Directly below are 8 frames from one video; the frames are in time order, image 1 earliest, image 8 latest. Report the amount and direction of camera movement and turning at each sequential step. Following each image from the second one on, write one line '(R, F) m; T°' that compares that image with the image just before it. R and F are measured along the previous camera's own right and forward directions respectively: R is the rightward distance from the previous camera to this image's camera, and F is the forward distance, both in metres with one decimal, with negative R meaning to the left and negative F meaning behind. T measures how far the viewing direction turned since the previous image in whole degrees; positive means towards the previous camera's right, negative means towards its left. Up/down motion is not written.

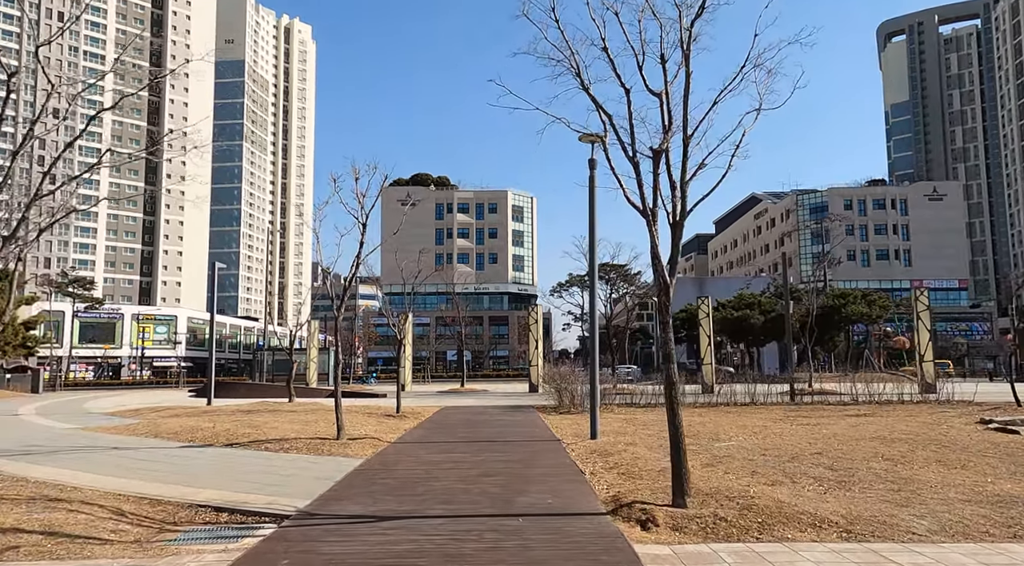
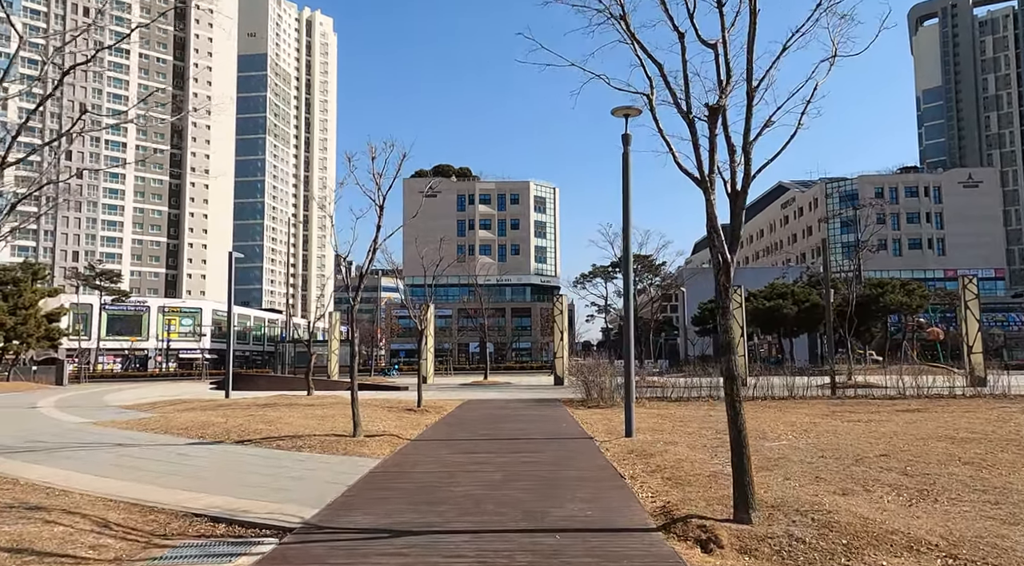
(-0.1, +0.8) m; -2°
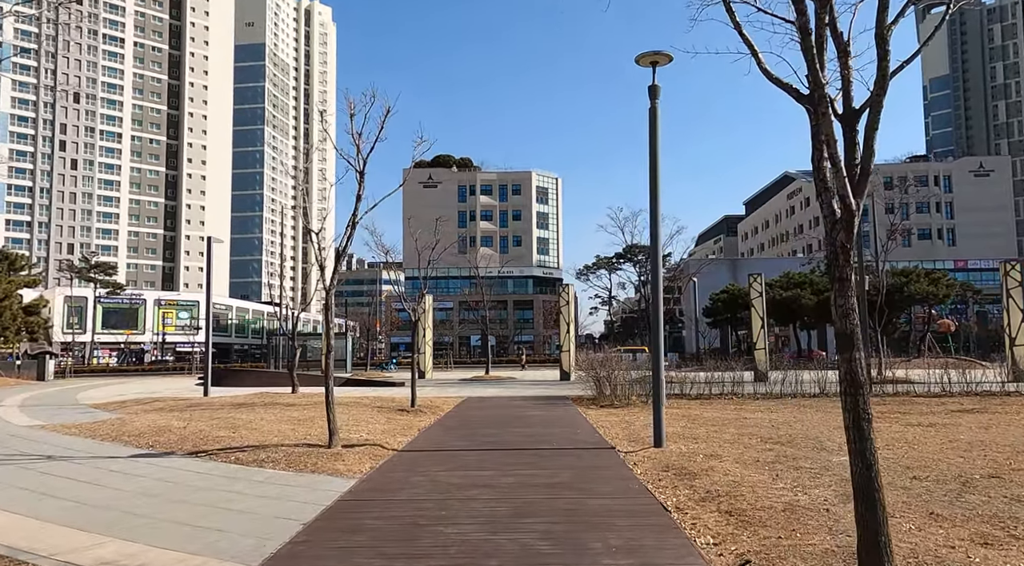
(-0.1, +1.8) m; 0°
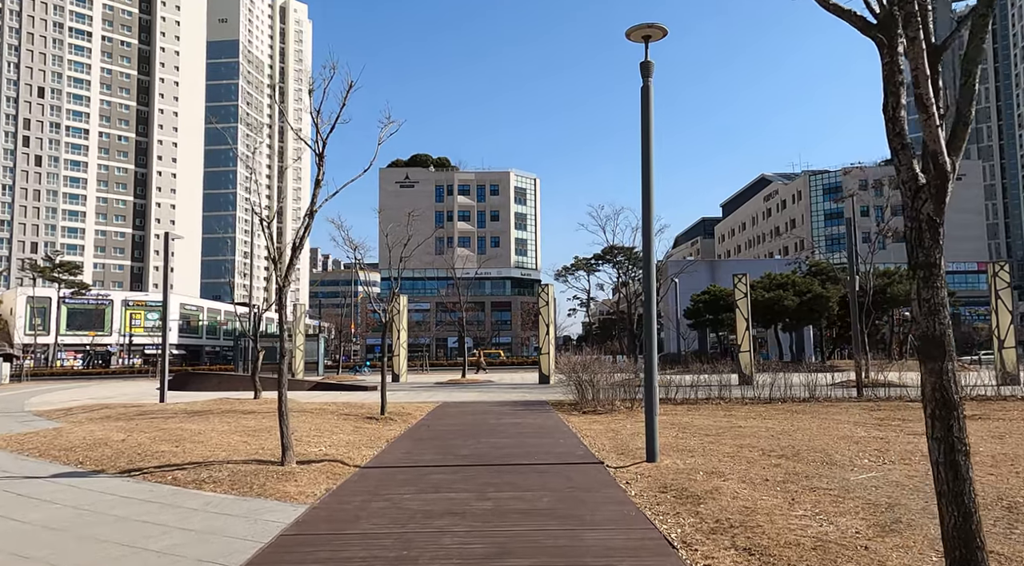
(0.0, +0.9) m; +2°
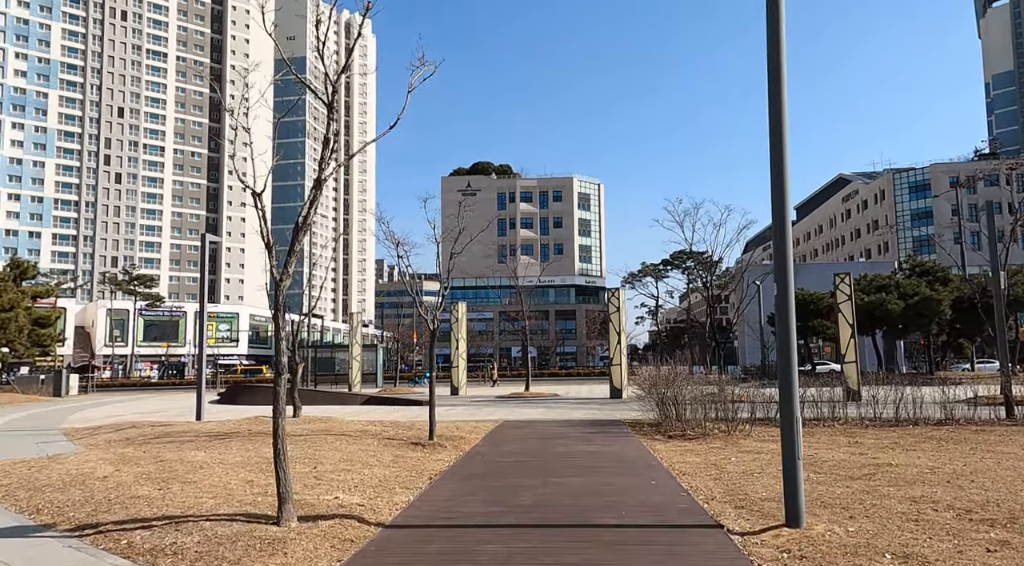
(-0.1, +2.2) m; -5°
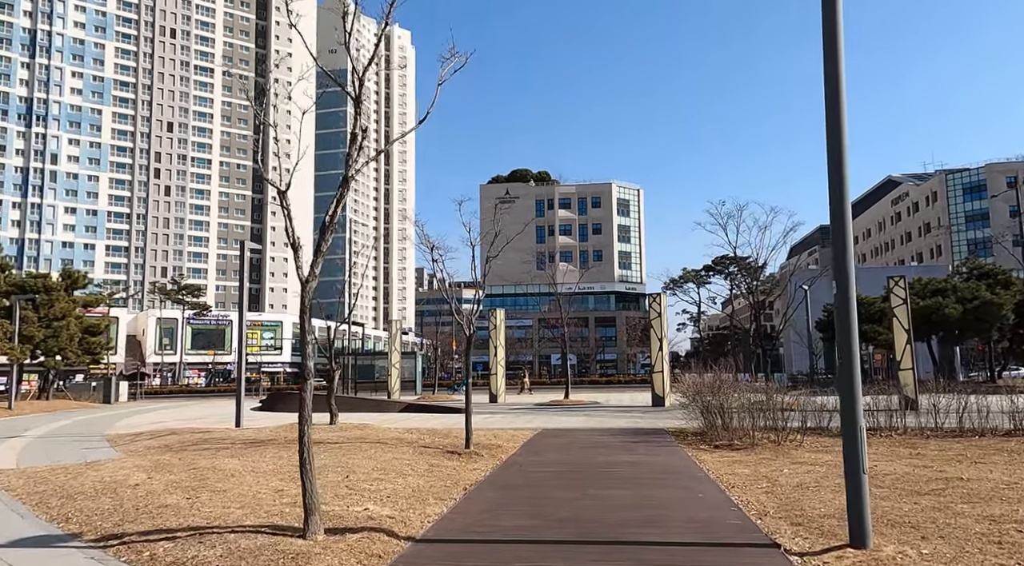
(0.0, +0.3) m; -3°
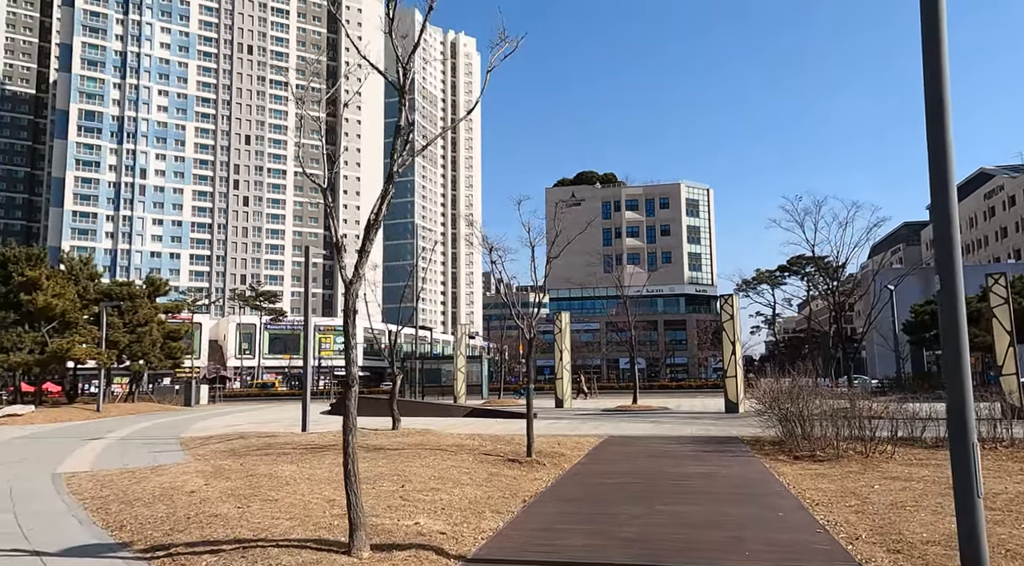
(+0.1, +0.4) m; -5°
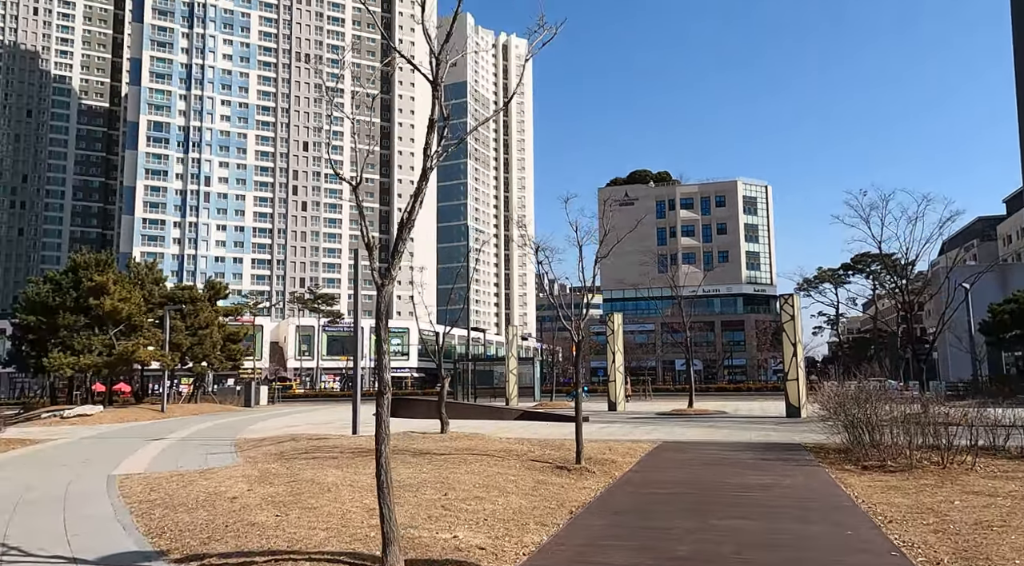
(+0.1, +0.3) m; -4°
